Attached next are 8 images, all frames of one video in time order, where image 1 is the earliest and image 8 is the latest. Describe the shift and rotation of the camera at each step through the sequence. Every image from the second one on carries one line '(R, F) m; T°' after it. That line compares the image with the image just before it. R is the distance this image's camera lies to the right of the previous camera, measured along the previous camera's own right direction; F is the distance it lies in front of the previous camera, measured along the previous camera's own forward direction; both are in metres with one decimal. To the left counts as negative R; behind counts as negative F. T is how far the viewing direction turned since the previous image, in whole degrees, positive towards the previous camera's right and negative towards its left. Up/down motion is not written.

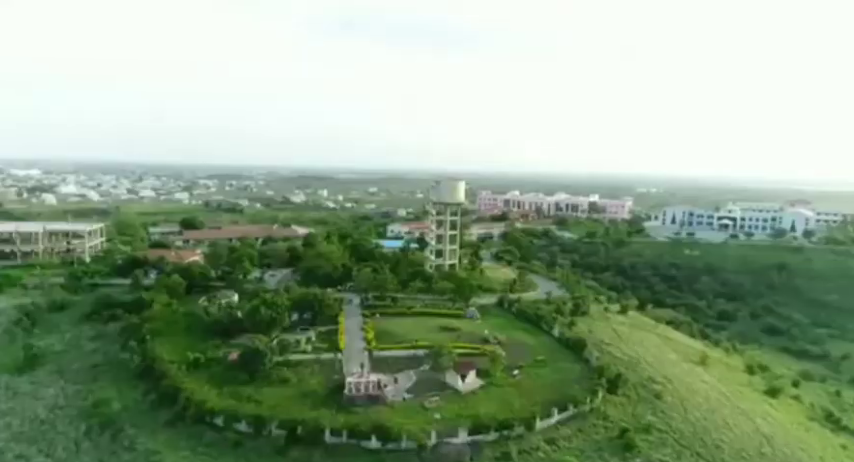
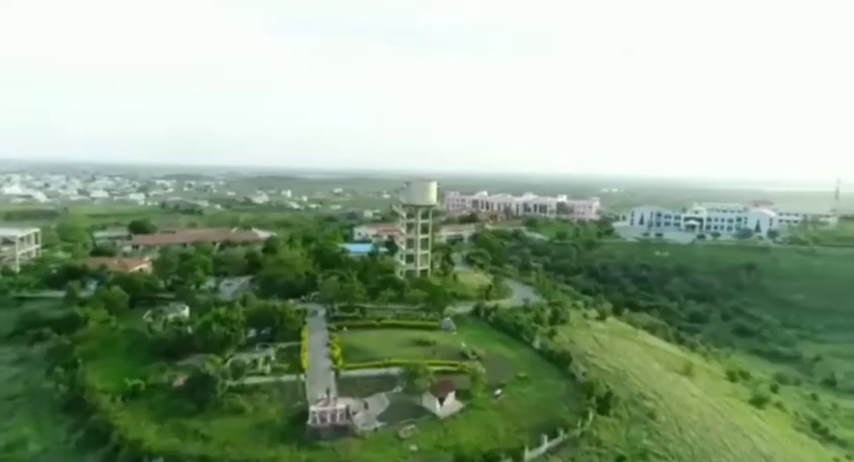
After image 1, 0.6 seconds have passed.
(-0.2, +1.5) m; +3°
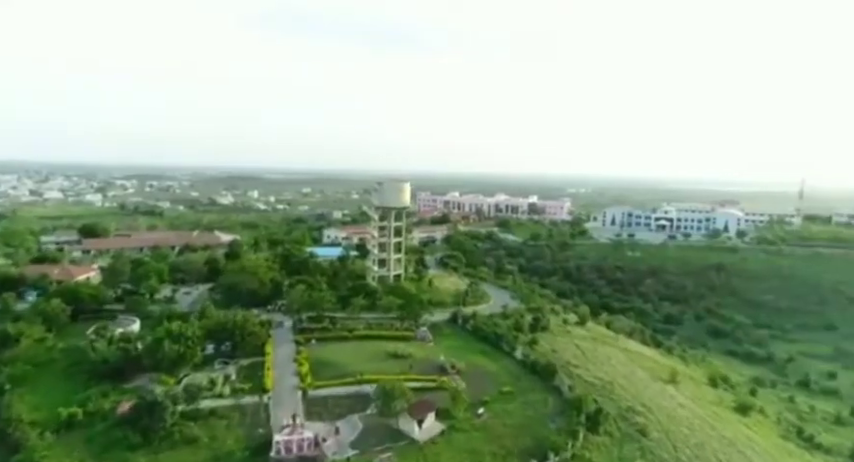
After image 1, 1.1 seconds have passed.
(-0.1, +1.1) m; +3°
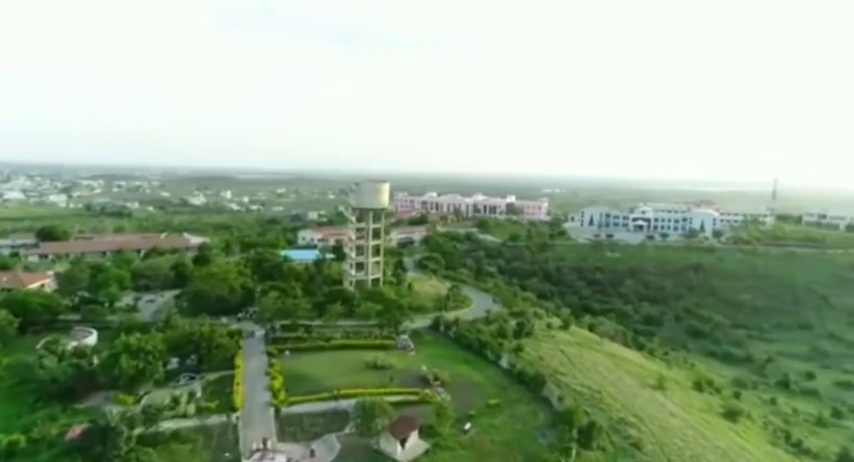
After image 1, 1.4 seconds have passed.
(-0.1, +0.8) m; +2°
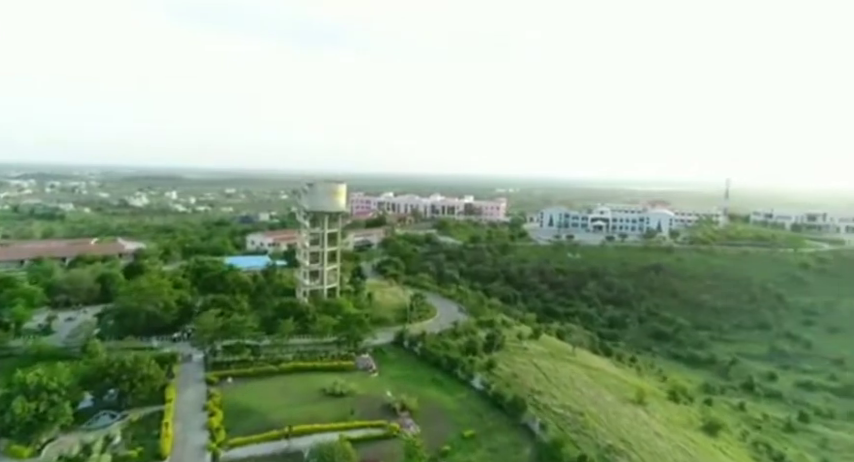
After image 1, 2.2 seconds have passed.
(-0.2, +1.7) m; +5°
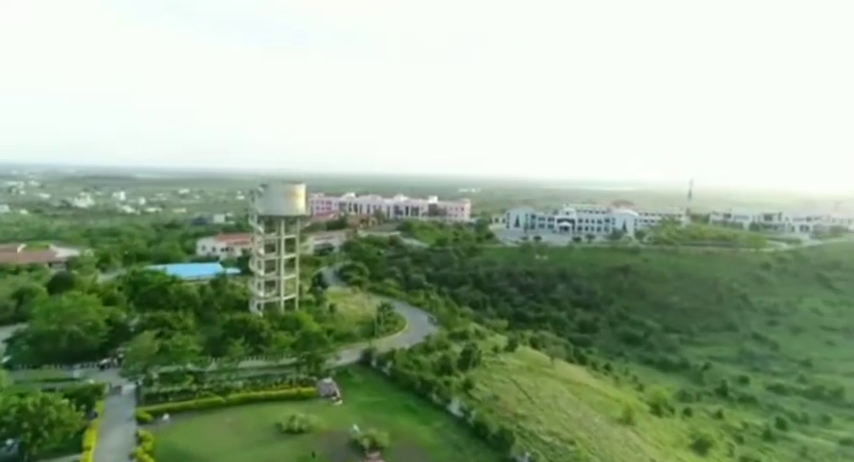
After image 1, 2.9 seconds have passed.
(-0.2, +1.7) m; +4°
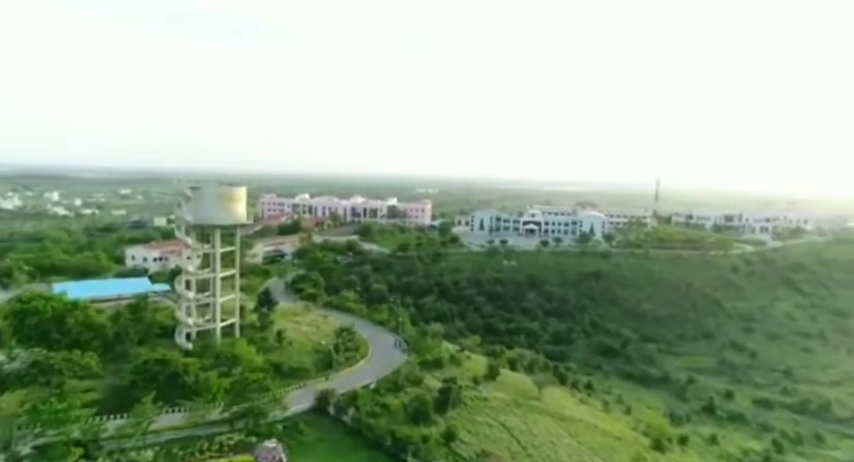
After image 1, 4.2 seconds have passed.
(-0.3, +3.0) m; +4°
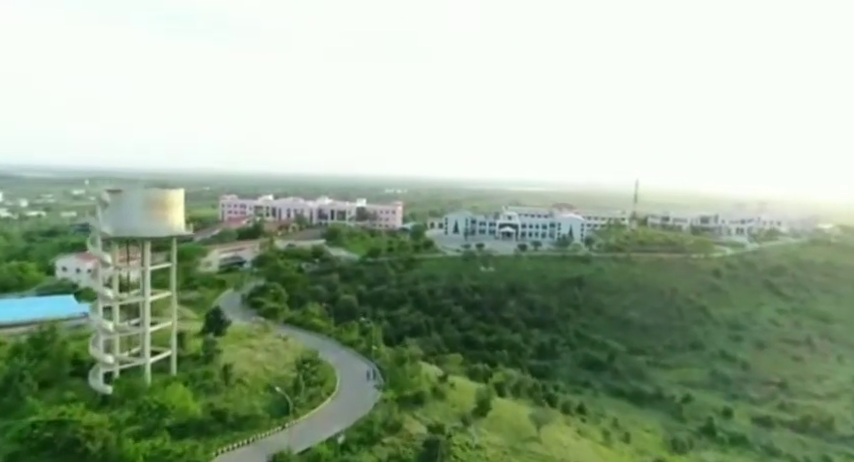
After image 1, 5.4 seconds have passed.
(-0.2, +2.7) m; +3°
